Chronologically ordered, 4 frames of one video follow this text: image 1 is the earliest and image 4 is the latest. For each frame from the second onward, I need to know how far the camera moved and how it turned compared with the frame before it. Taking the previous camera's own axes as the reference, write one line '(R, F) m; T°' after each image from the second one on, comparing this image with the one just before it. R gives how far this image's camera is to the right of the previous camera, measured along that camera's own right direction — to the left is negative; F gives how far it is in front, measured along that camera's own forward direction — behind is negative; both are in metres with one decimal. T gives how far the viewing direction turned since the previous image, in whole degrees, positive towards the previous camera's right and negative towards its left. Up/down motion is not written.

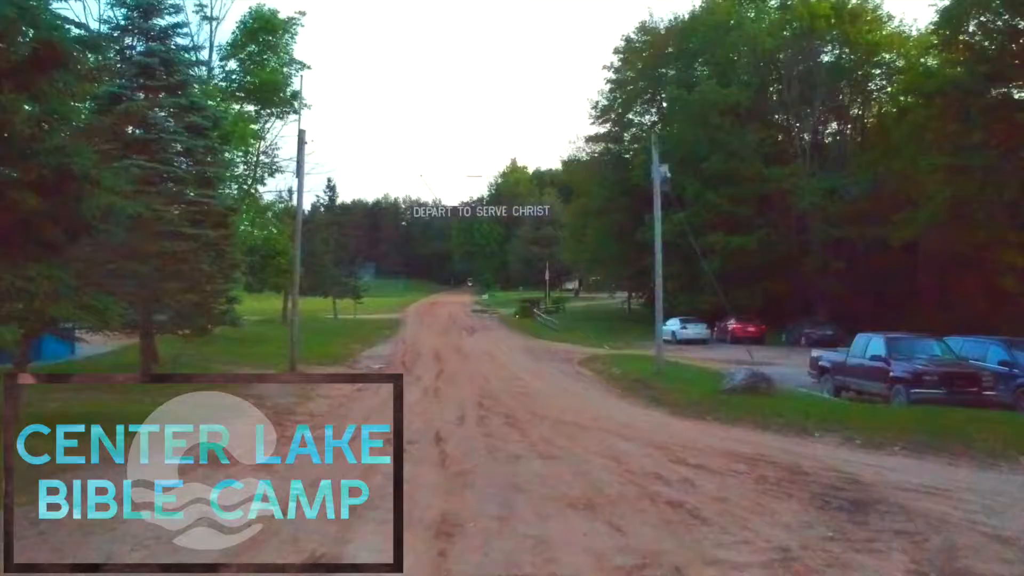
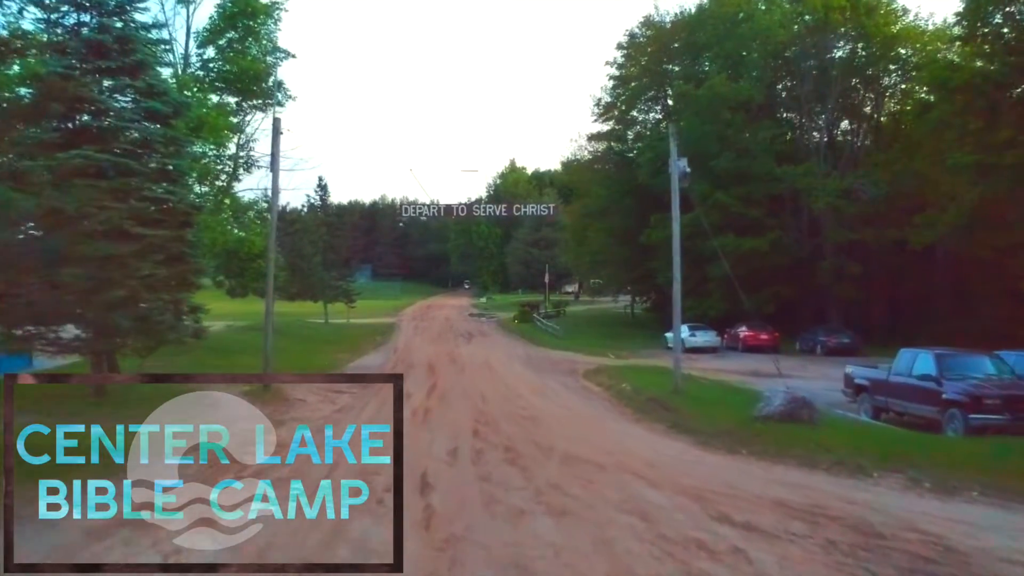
(0.0, +2.6) m; 0°
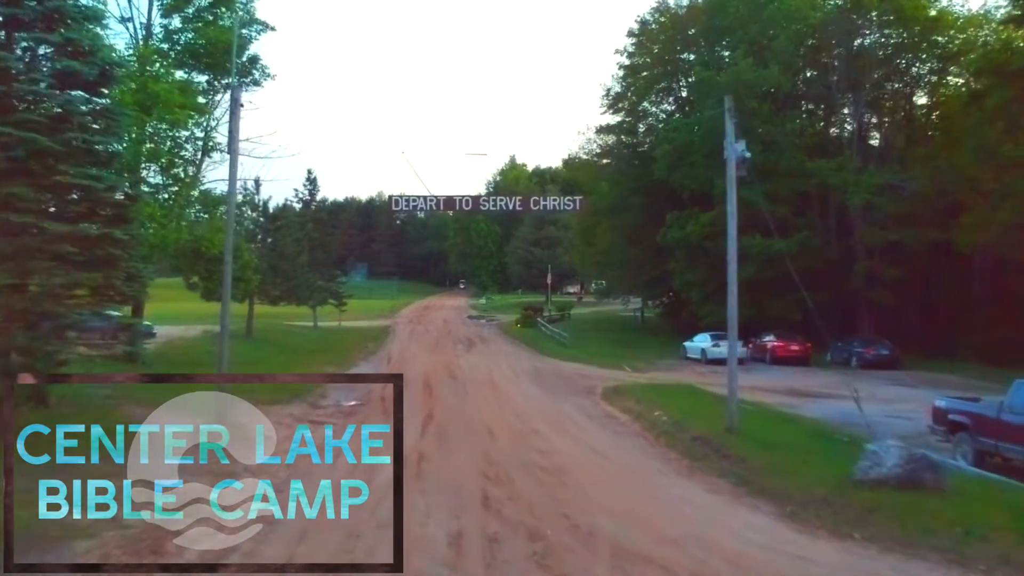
(-0.3, +4.2) m; 0°
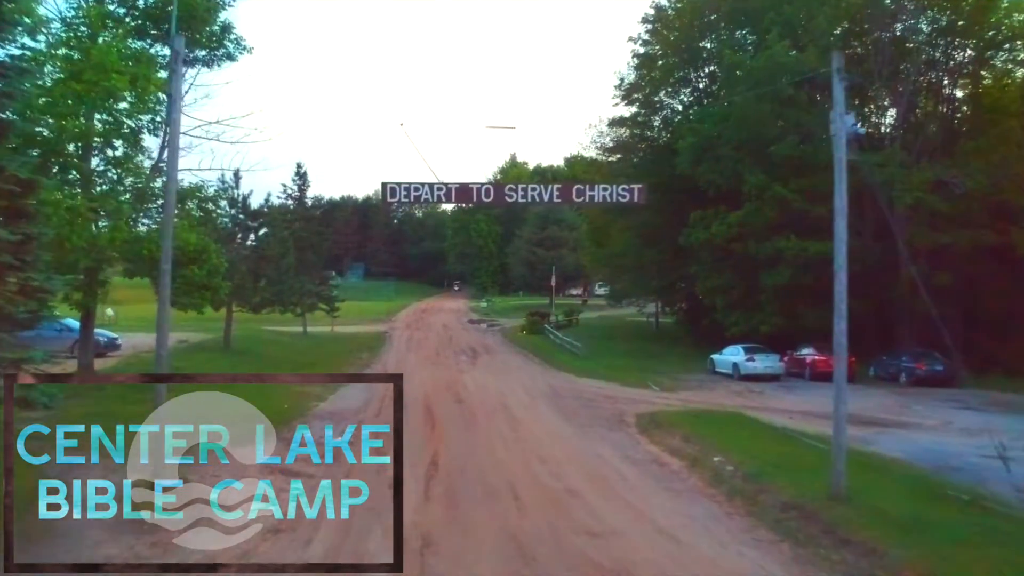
(-0.5, +4.4) m; 0°
